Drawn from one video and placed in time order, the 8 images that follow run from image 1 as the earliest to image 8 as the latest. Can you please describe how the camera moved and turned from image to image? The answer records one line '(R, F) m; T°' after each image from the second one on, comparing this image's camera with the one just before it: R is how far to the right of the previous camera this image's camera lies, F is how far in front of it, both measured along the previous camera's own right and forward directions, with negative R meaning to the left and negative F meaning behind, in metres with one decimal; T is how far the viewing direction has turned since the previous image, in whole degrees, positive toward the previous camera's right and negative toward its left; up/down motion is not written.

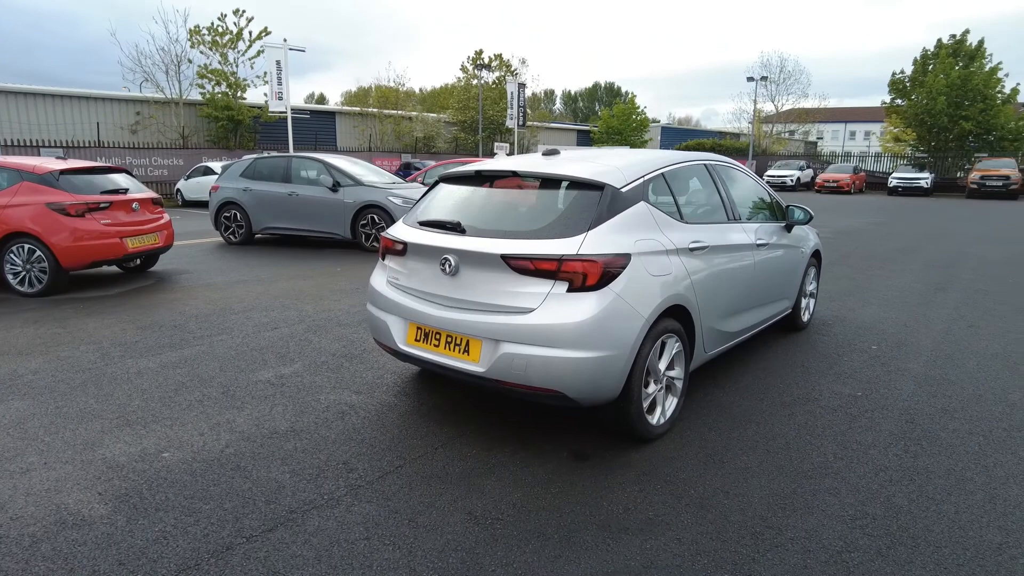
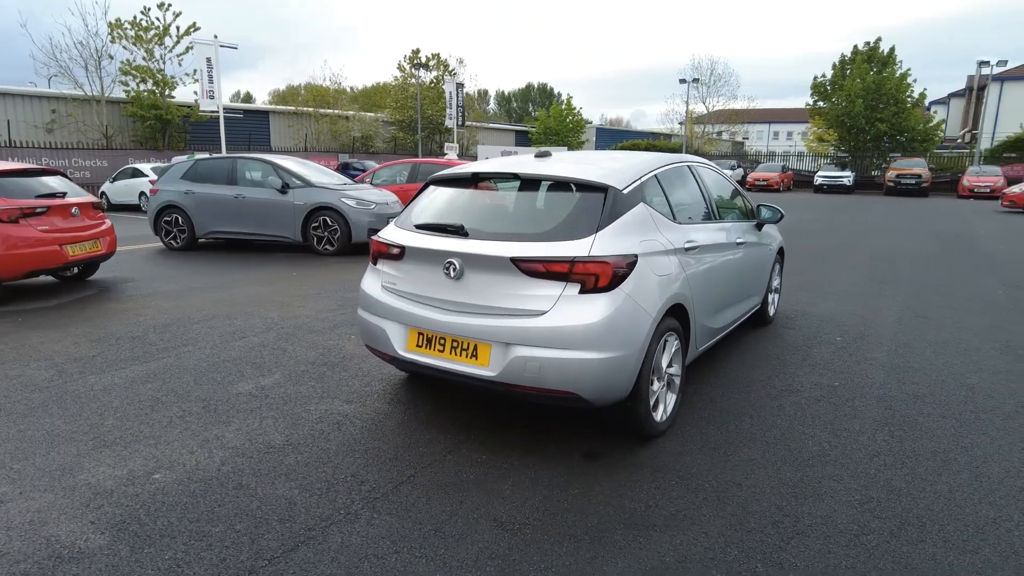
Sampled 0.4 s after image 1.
(-0.4, 0.0) m; +6°
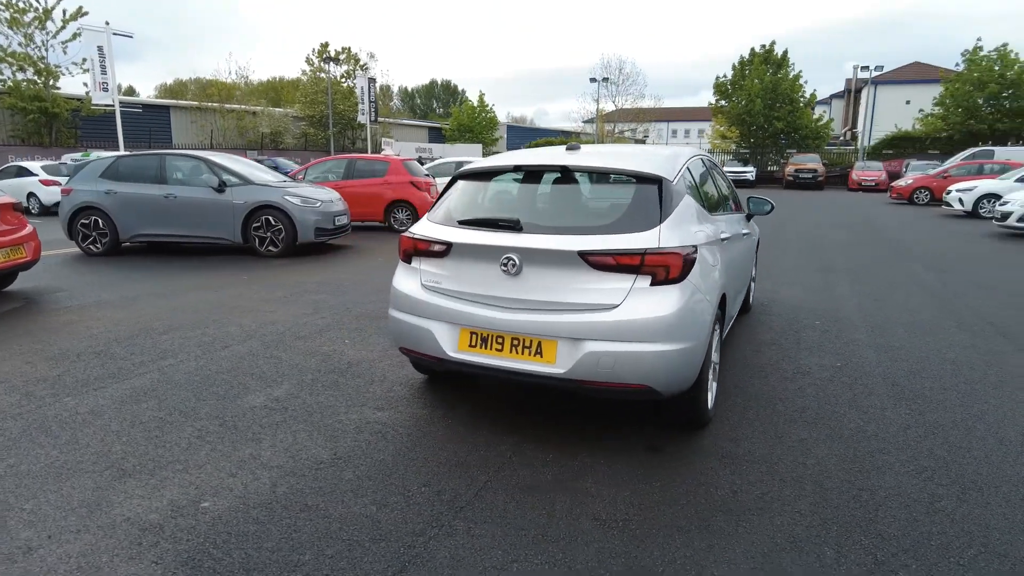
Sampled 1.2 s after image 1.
(-0.9, +0.2) m; +9°
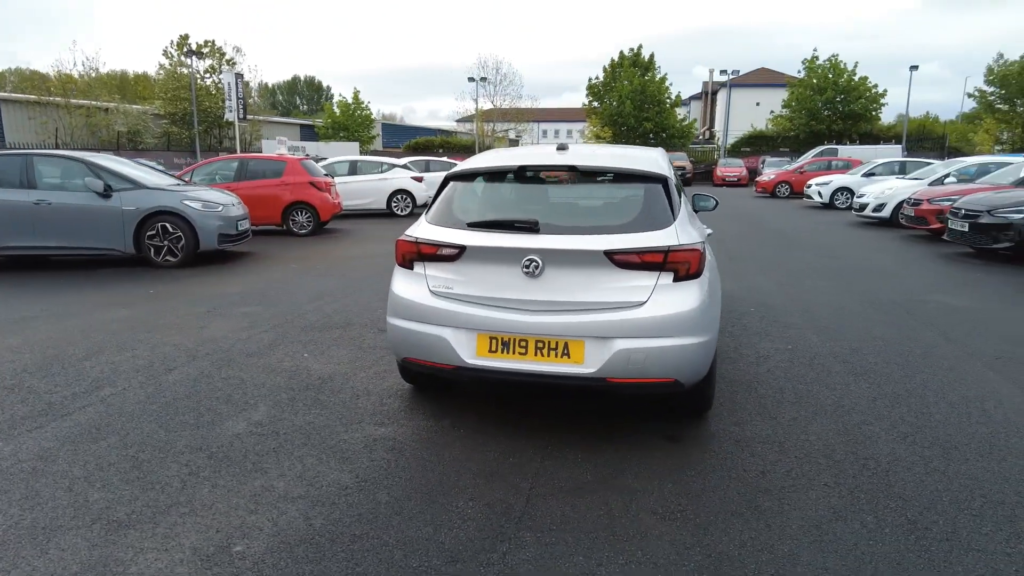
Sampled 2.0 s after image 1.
(-0.8, +0.1) m; +11°
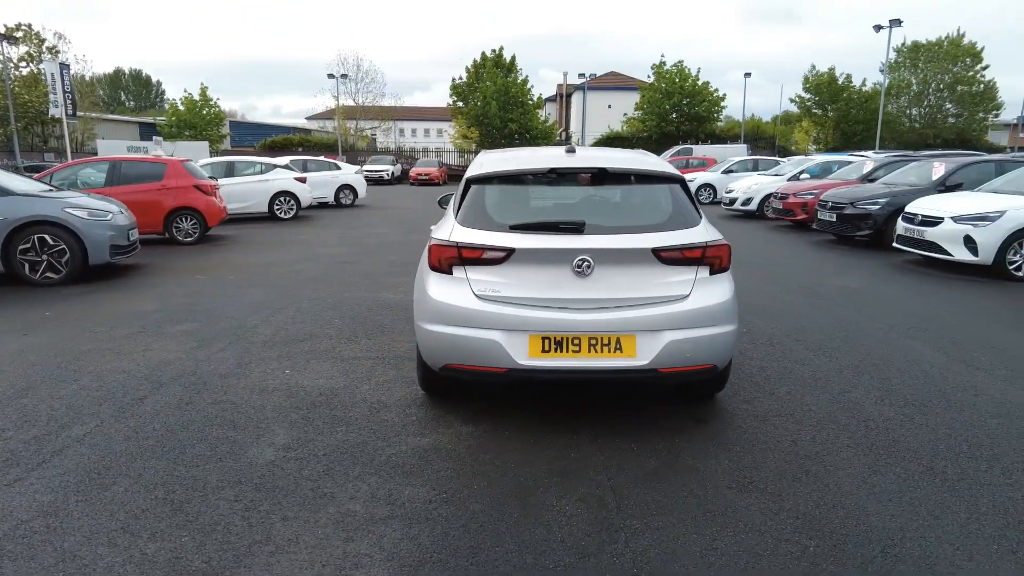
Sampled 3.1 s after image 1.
(-1.1, +0.1) m; +13°
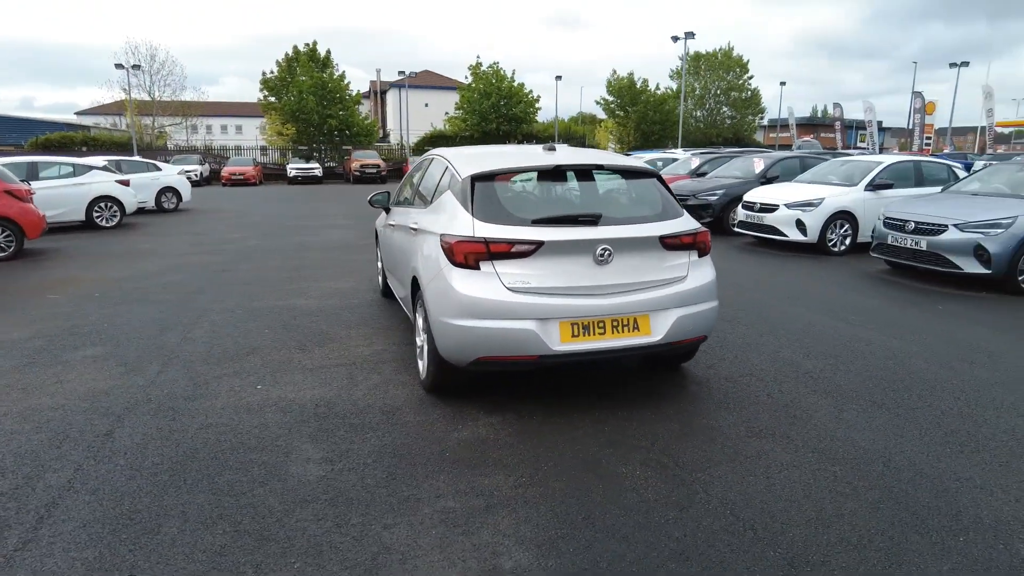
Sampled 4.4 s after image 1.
(-1.3, 0.0) m; +17°
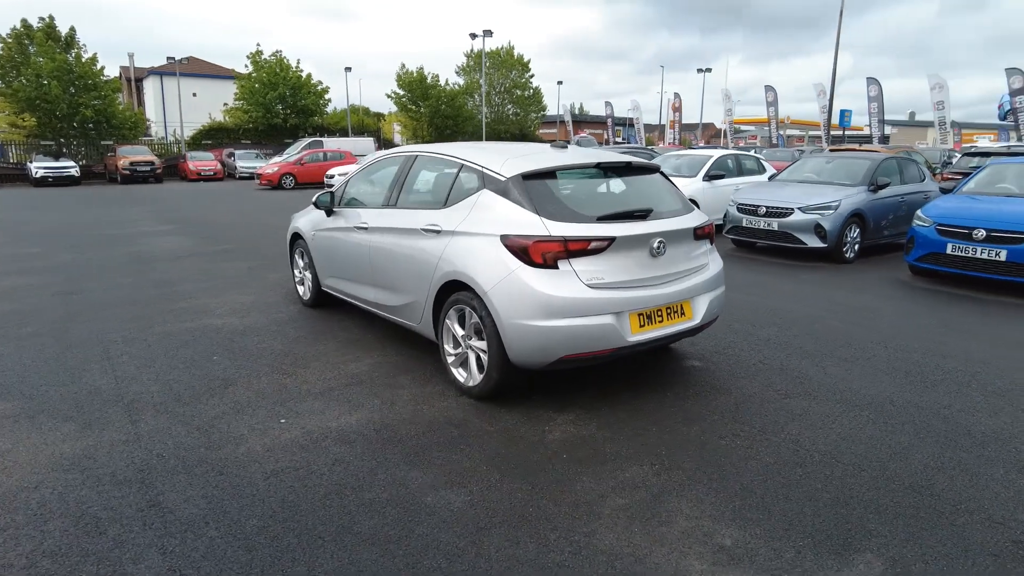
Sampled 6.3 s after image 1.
(-1.8, +0.3) m; +20°
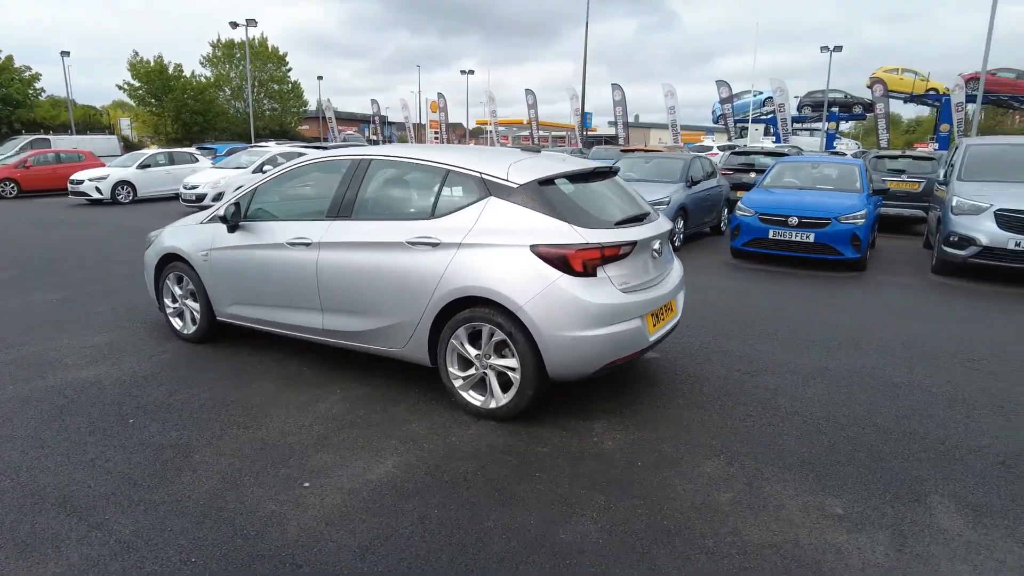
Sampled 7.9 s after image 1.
(-1.6, +0.5) m; +22°
